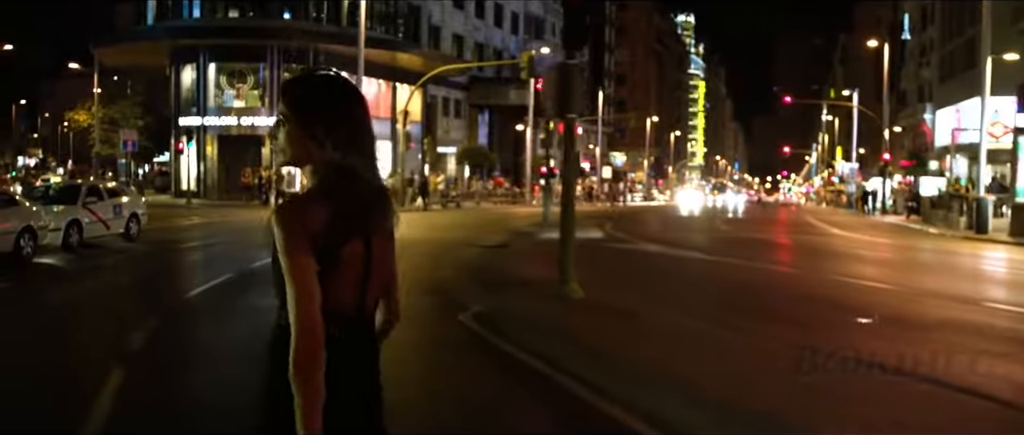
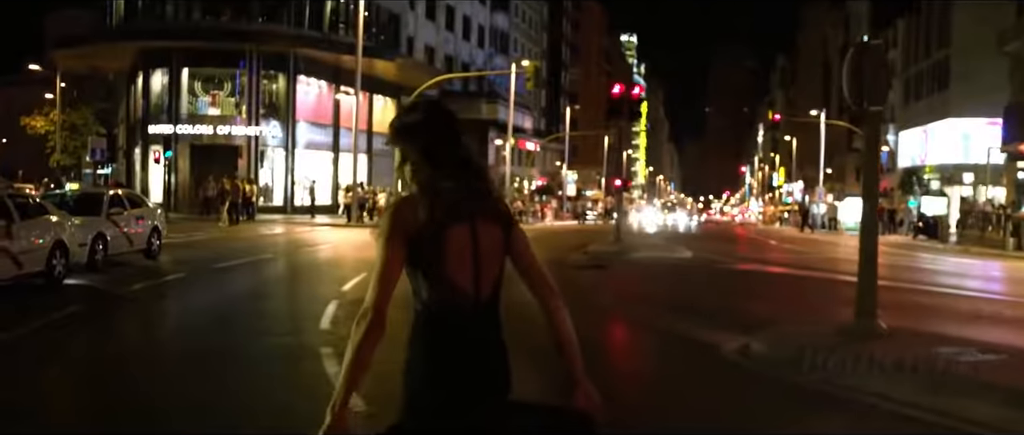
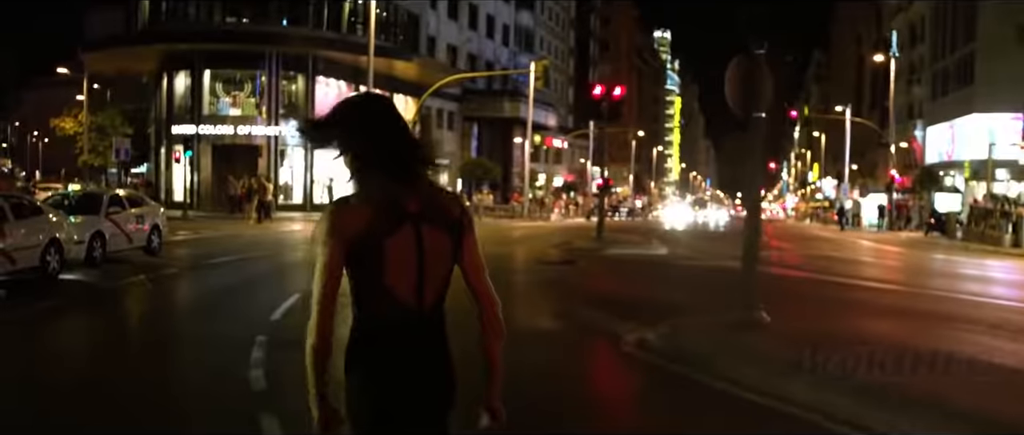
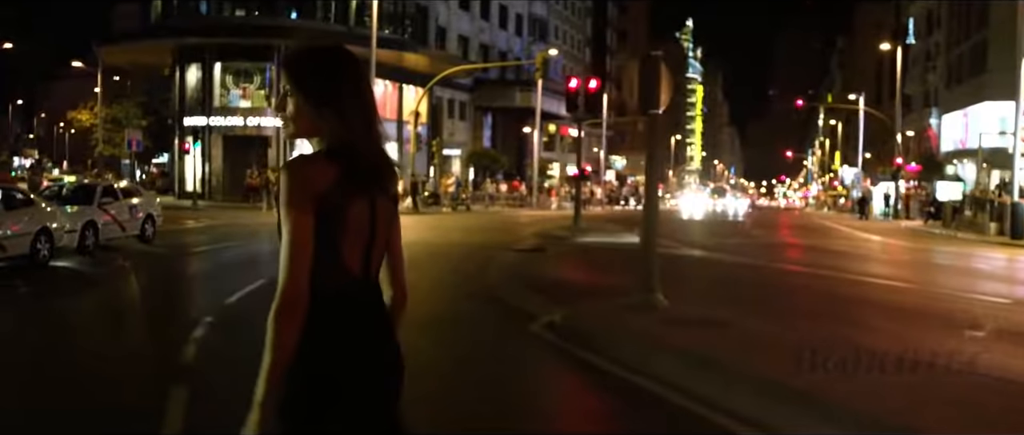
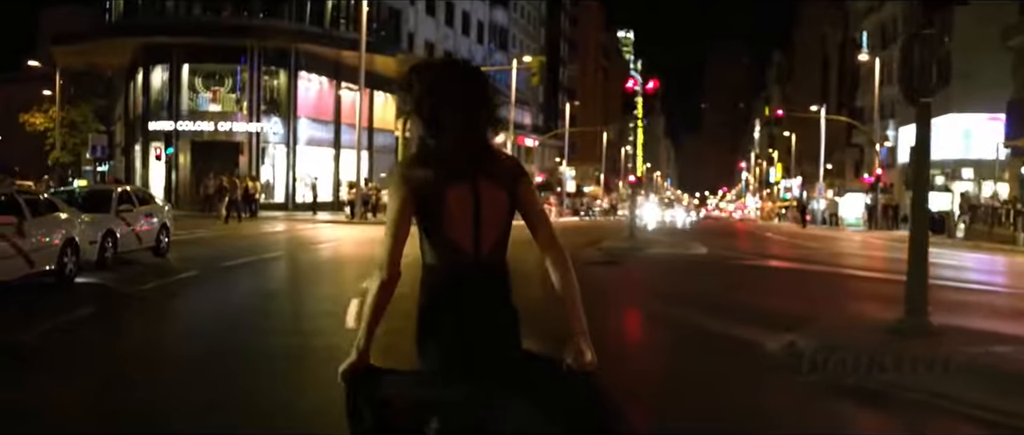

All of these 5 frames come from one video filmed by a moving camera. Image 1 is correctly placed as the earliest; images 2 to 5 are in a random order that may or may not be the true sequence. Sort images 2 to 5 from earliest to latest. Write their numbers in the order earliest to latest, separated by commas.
4, 3, 2, 5
